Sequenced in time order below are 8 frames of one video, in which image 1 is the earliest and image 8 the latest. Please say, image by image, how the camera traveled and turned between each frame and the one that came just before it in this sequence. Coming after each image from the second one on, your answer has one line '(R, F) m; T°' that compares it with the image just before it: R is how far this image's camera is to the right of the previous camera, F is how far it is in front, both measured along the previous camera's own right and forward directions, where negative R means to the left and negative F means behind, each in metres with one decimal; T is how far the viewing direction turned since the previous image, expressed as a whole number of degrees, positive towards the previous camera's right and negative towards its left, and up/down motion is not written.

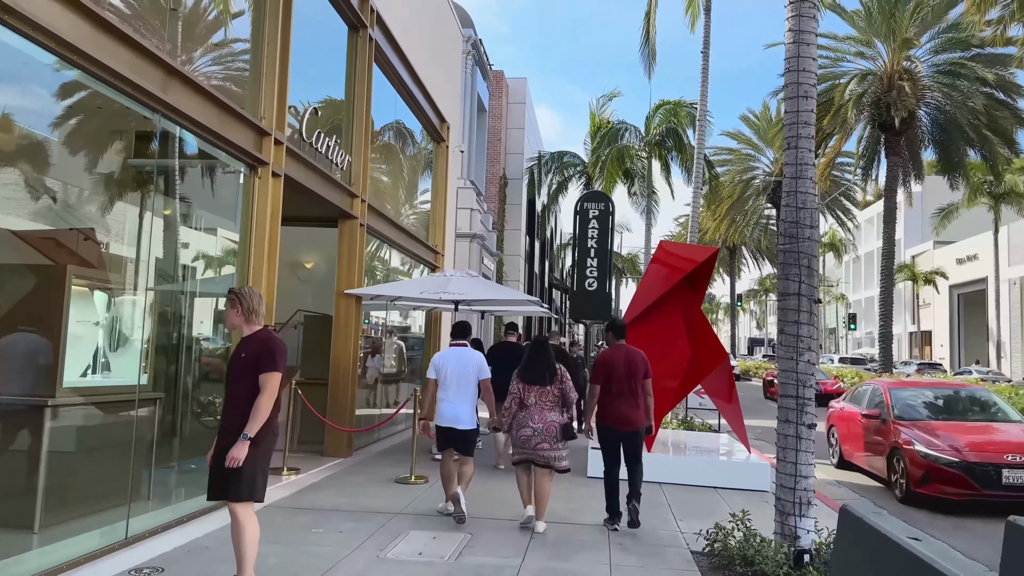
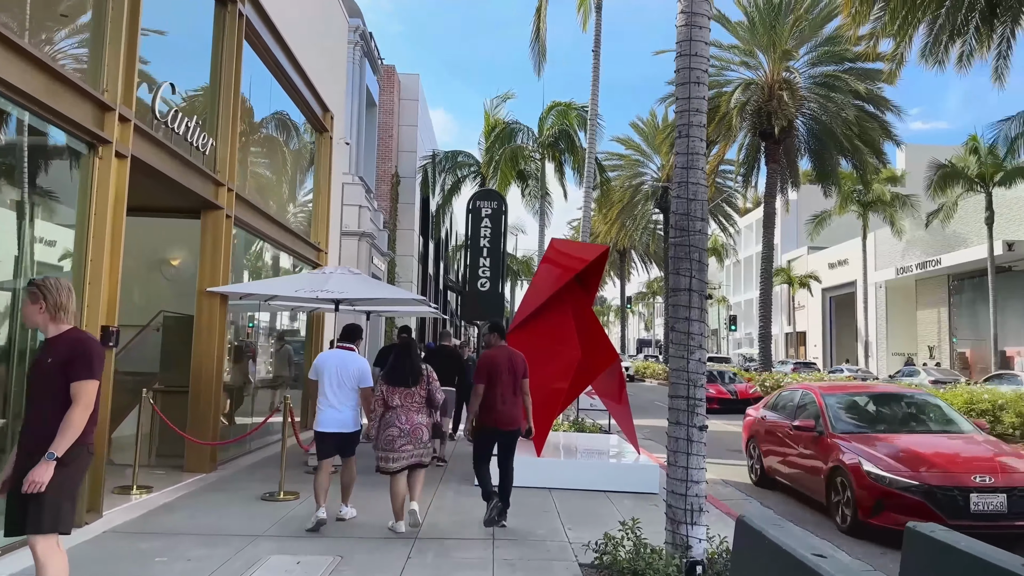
(+0.1, +0.5) m; +8°
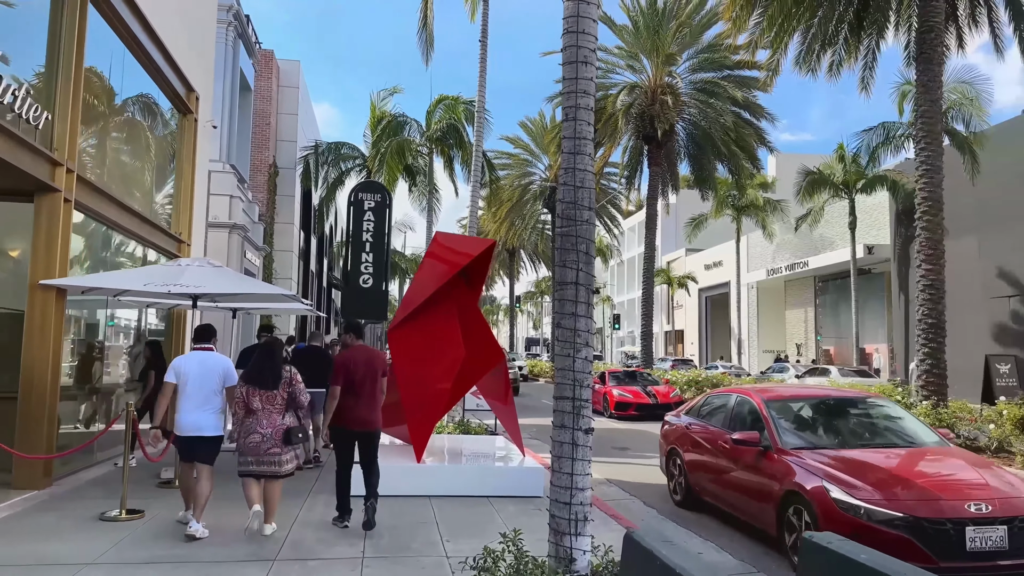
(+0.1, +0.4) m; +8°
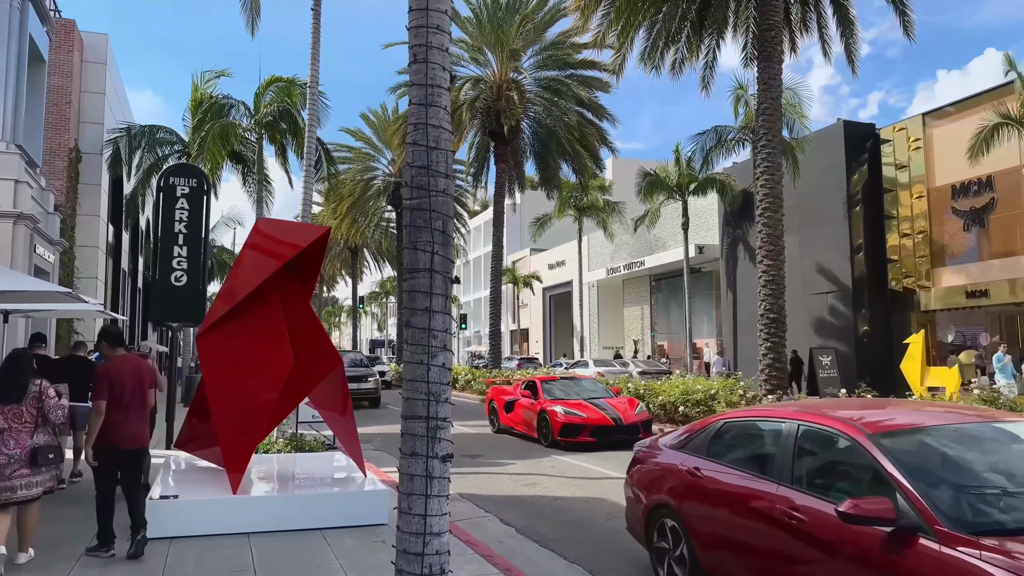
(0.0, +1.0) m; +11°
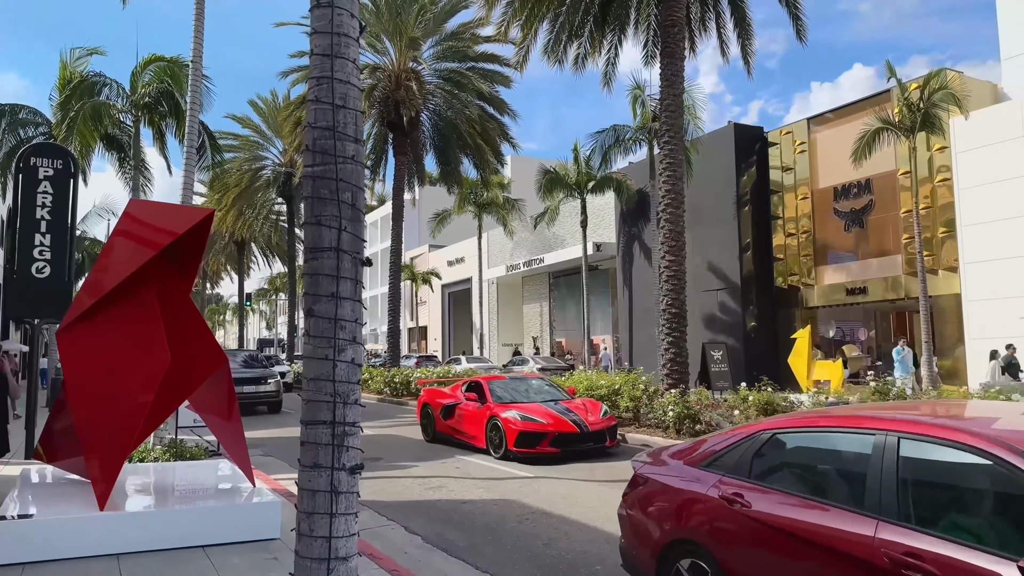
(-0.1, +0.4) m; +8°
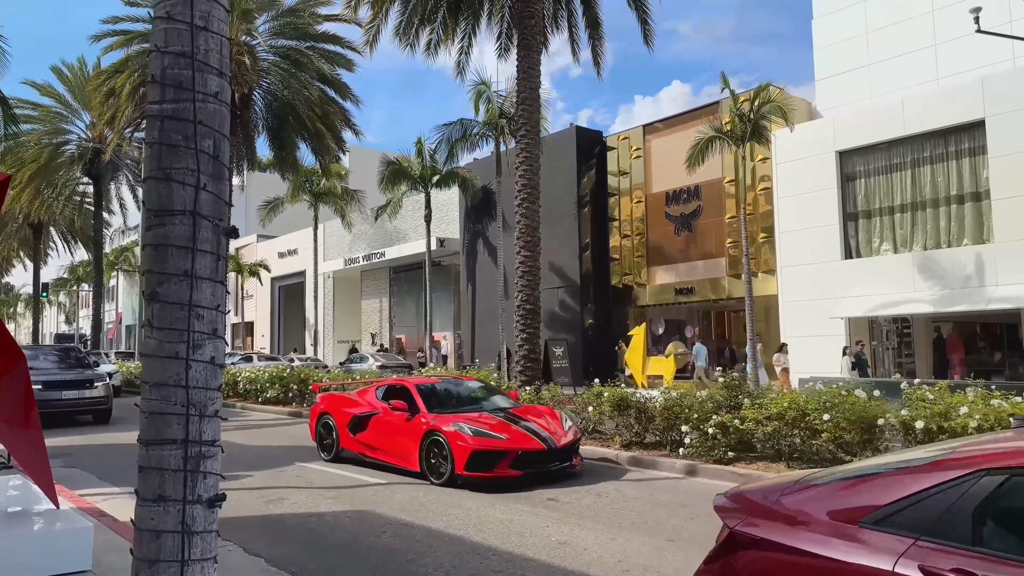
(-0.2, +0.5) m; +12°
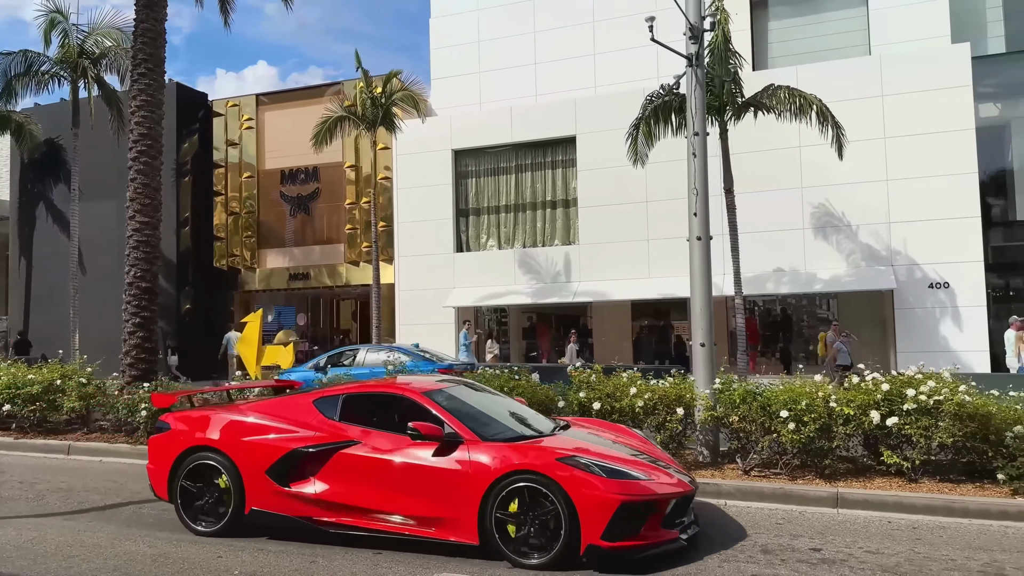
(-0.7, +1.1) m; +30°
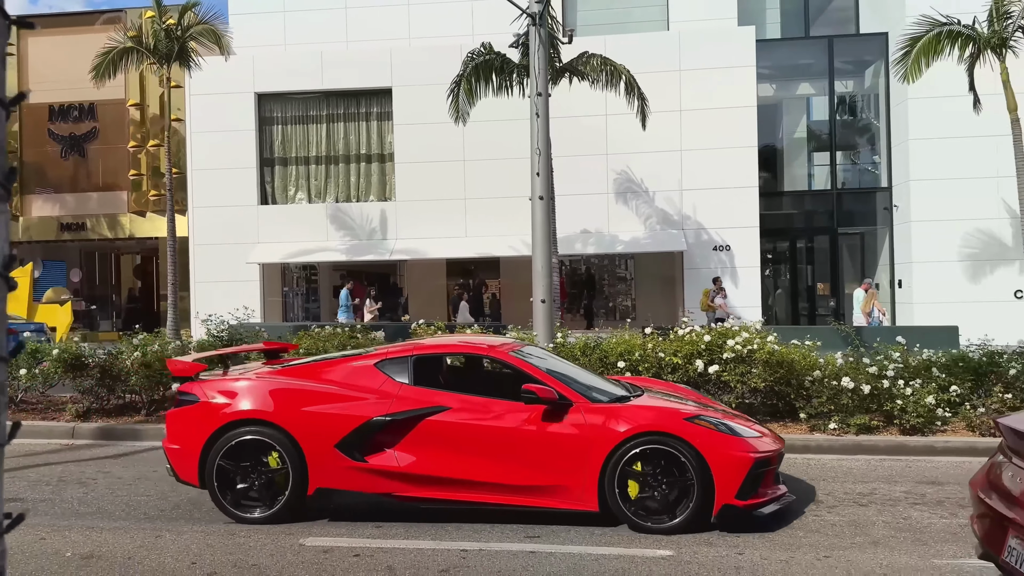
(-0.5, +0.1) m; +15°
